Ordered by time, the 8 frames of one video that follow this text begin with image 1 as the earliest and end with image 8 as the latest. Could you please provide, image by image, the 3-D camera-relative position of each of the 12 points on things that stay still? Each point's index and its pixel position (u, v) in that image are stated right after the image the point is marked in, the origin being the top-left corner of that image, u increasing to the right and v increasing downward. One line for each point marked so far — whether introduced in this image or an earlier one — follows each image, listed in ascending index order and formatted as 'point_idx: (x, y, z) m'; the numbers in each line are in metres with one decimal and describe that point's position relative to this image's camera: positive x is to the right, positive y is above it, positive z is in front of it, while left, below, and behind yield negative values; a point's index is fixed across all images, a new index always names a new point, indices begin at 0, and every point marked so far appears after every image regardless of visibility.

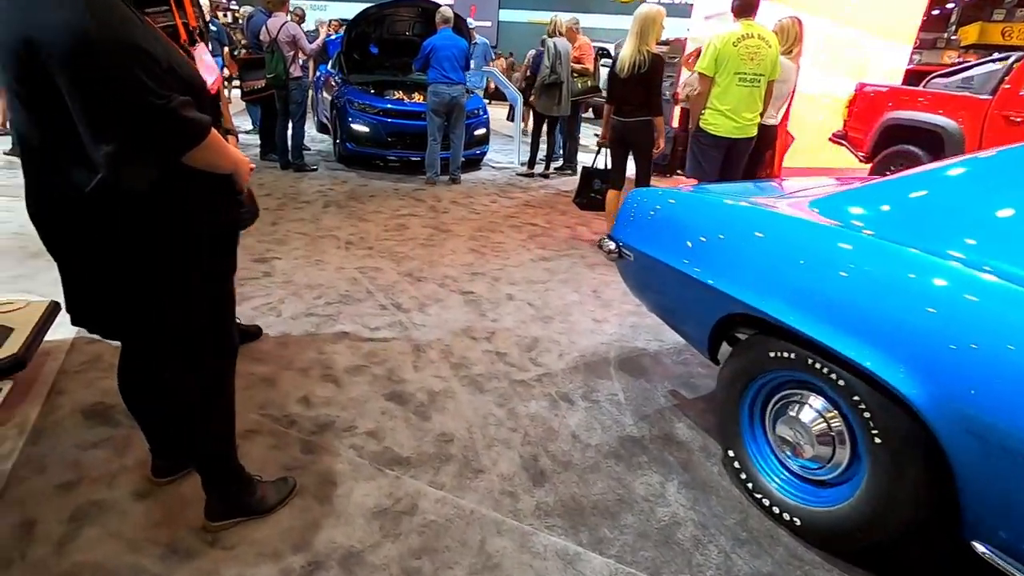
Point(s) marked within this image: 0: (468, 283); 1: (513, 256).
0: (-0.3, 0.0, +3.6) m
1: (0.0, +0.3, +4.3) m
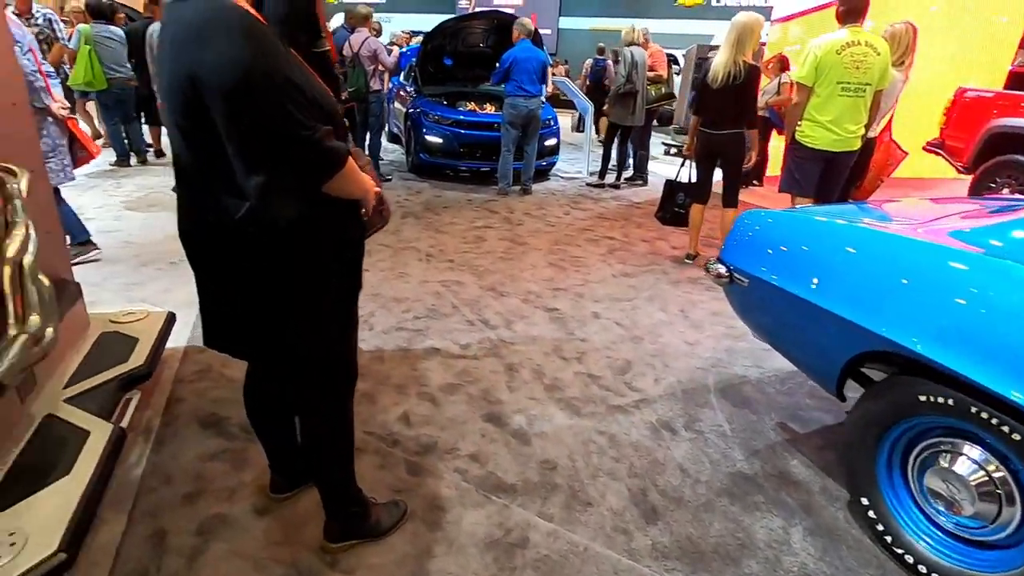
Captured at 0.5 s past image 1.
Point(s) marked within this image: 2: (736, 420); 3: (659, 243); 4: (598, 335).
0: (+0.3, -0.1, +3.6) m
1: (+0.6, +0.1, +4.2) m
2: (+1.0, -0.6, +2.4) m
3: (+1.4, +0.4, +5.0) m
4: (+0.5, -0.3, +3.1) m
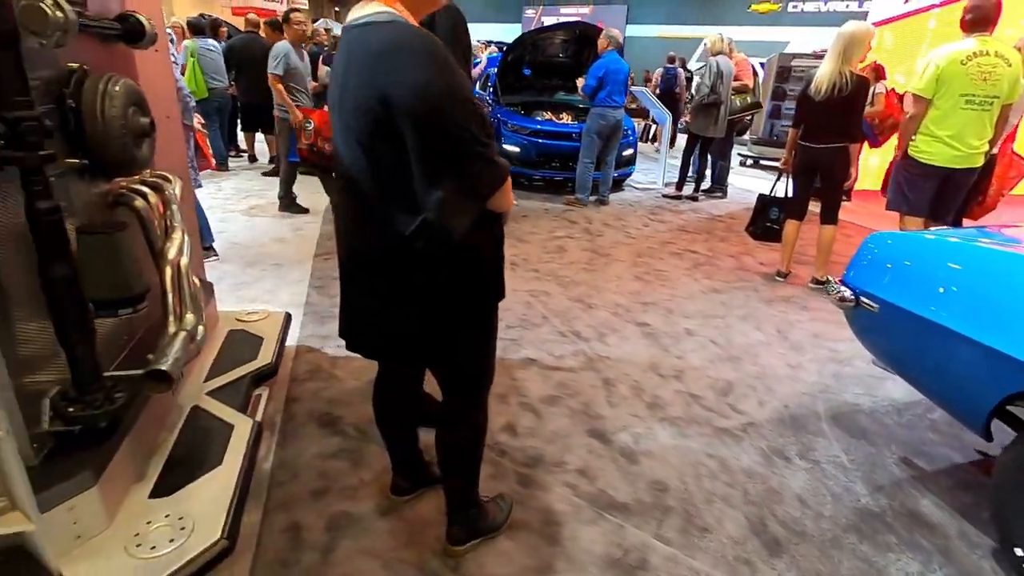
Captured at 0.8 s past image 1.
0: (+0.8, -0.2, +3.5) m
1: (+1.3, 0.0, +4.1) m
2: (+1.4, -0.7, +2.3) m
3: (+2.1, +0.3, +4.8) m
4: (+1.0, -0.4, +3.0) m
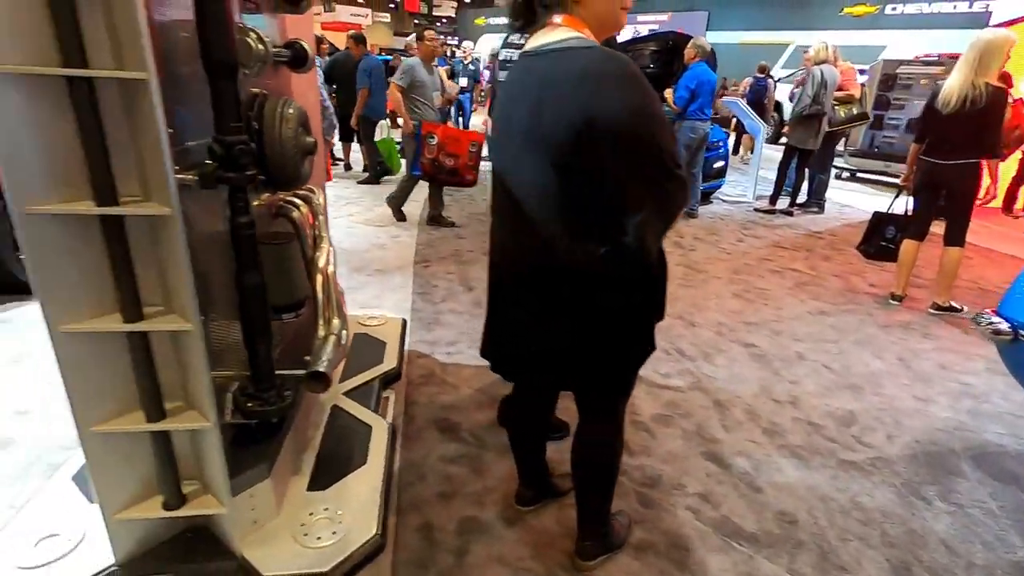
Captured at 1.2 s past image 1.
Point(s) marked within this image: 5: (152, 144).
0: (+1.5, -0.3, +3.4) m
1: (+2.0, -0.1, +3.9) m
2: (+1.9, -0.8, +2.1) m
3: (+2.9, +0.1, +4.6) m
4: (+1.6, -0.5, +2.9) m
5: (-0.7, +0.3, +1.1) m
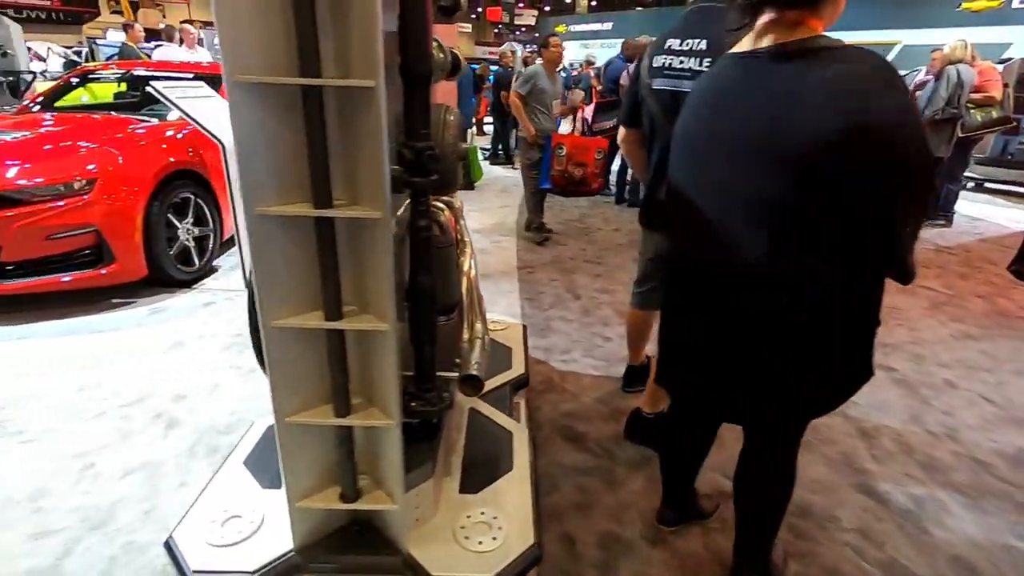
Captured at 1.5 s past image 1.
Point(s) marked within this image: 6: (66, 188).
0: (+2.2, -0.4, +3.1) m
1: (+2.7, -0.3, +3.6) m
2: (+2.4, -0.9, +1.8) m
3: (+3.7, -0.1, +4.1) m
4: (+2.2, -0.6, +2.6) m
5: (-0.3, +0.3, +1.1) m
6: (-2.6, +0.6, +3.1) m
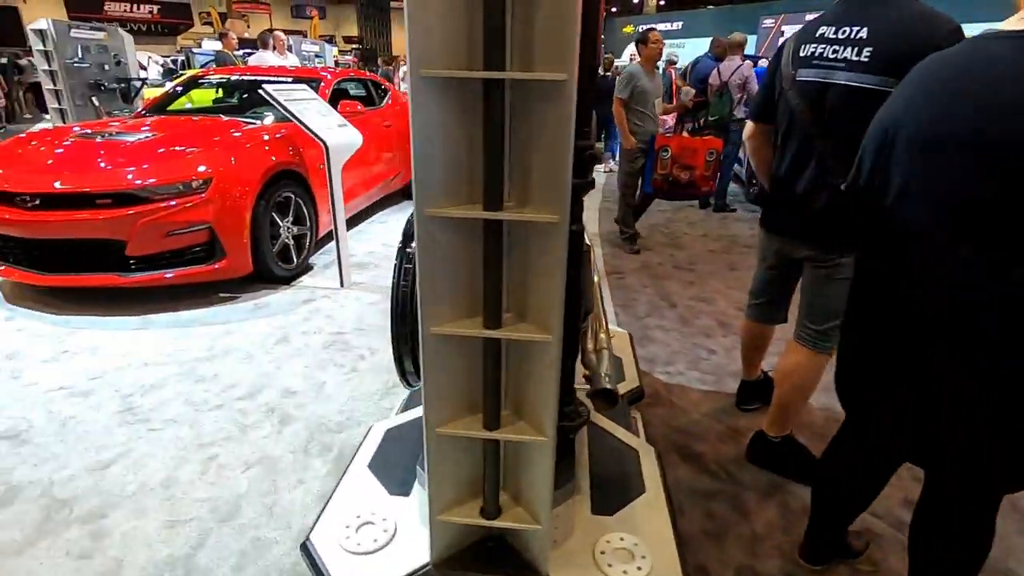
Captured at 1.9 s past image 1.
0: (+2.7, -0.5, +2.8) m
1: (+3.3, -0.4, +3.2) m
2: (+2.8, -1.0, +1.4) m
3: (+4.4, -0.2, +3.6) m
4: (+2.7, -0.7, +2.3) m
5: (+0.1, +0.3, +1.0) m
6: (-2.0, +0.6, +3.3) m
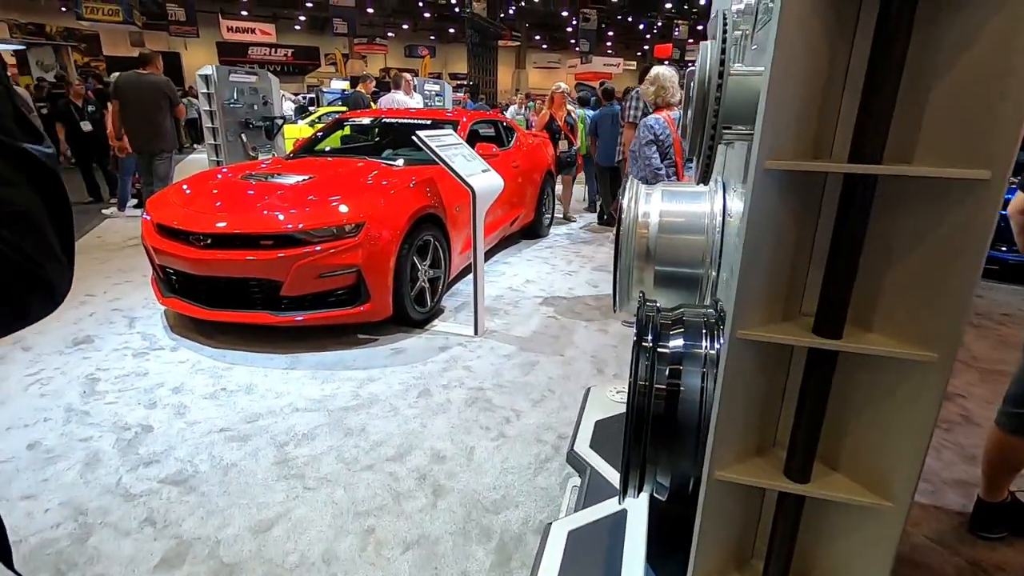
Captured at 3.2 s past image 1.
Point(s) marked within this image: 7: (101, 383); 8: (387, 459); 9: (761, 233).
0: (+3.4, -1.0, +2.1) m
1: (+4.1, -0.9, +2.3) m
2: (+3.2, -1.4, +0.7) m
3: (+5.2, -0.8, +2.6) m
4: (+3.3, -1.1, +1.5) m
5: (+0.6, 0.0, +0.8) m
6: (-1.1, +0.4, +3.3) m
7: (-2.3, -0.5, +3.0) m
8: (-0.6, -0.8, +2.4) m
9: (+0.4, +0.1, +0.8) m
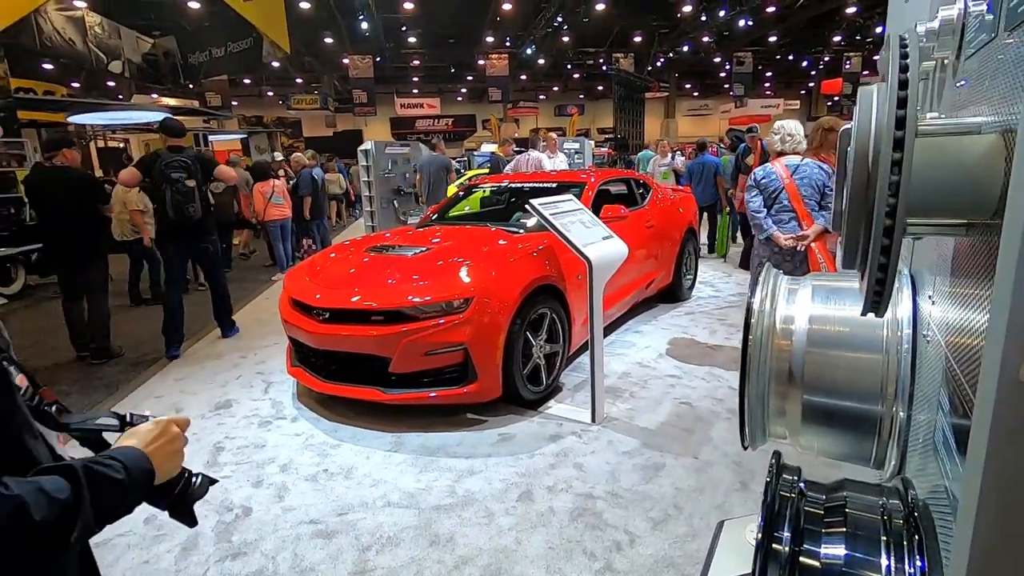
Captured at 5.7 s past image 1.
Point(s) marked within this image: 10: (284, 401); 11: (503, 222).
0: (+3.6, -1.3, +0.7) m
1: (+4.3, -1.3, +0.7) m
2: (+3.0, -1.6, -0.7) m
3: (+5.4, -1.2, +0.7) m
4: (+3.3, -1.4, +0.2) m
5: (+0.5, -0.2, +0.3) m
6: (-0.4, -0.1, +3.2) m
7: (-1.7, -1.0, +3.1) m
8: (-0.2, -1.1, +2.1) m
9: (+0.3, -0.1, +0.3) m
10: (-1.6, -0.8, +3.8) m
11: (-0.1, +0.6, +5.1) m
